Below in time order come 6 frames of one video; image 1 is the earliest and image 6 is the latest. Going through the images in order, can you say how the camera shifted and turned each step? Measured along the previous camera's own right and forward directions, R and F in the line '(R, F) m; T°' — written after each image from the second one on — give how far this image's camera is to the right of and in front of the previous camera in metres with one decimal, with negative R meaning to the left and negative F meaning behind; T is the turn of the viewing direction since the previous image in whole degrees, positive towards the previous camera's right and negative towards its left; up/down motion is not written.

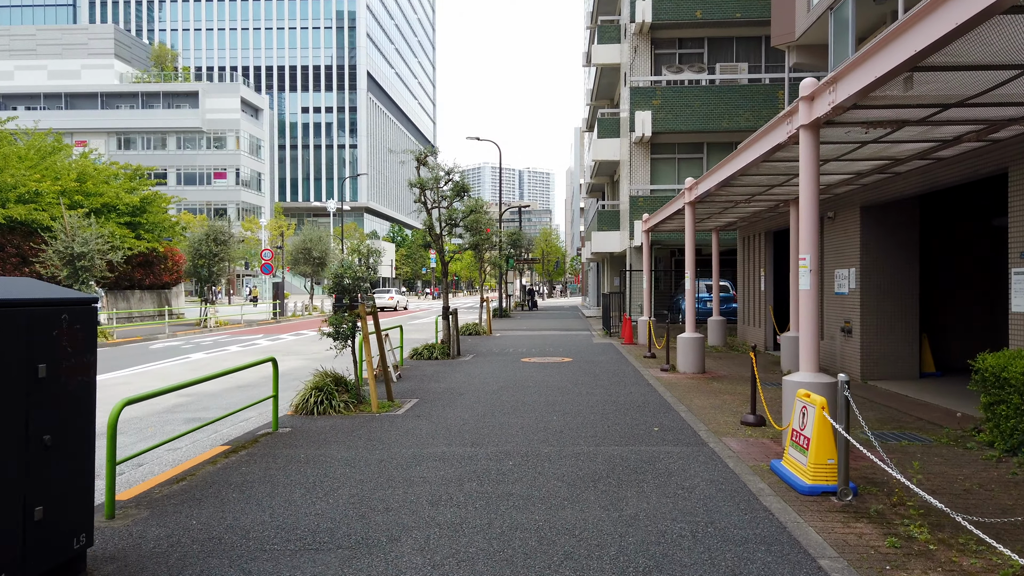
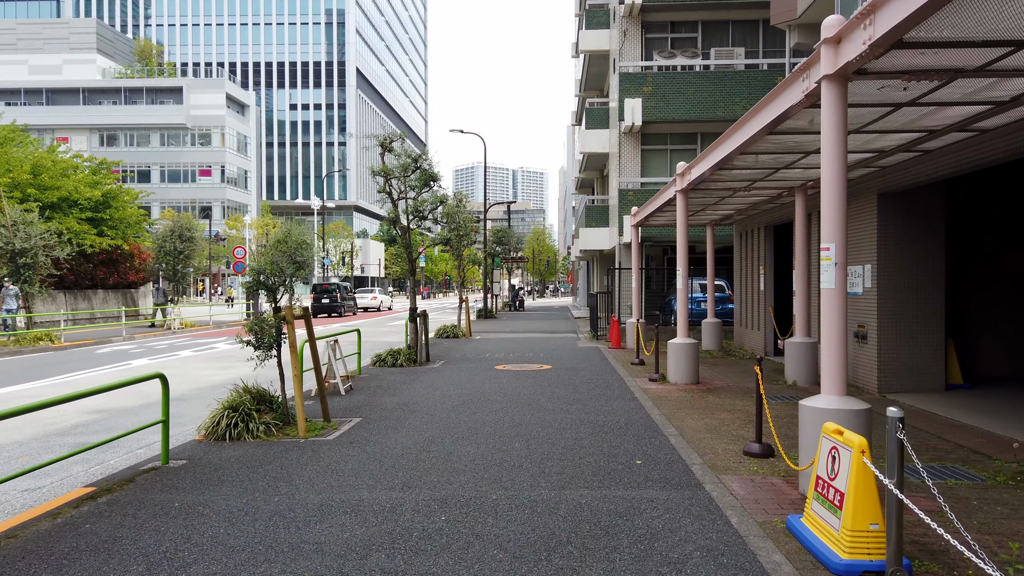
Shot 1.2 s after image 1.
(+0.4, +1.6) m; 0°
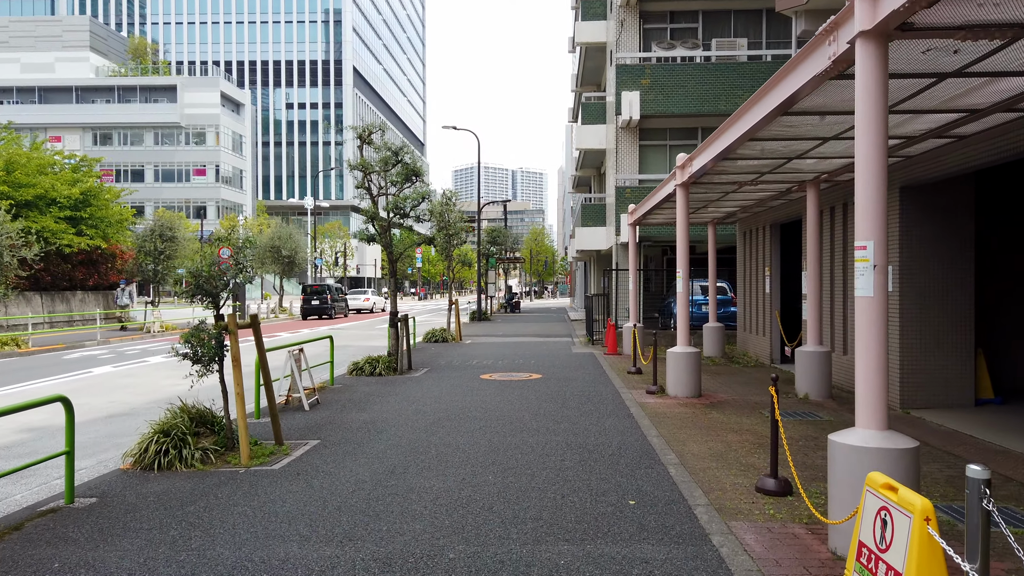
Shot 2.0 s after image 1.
(+0.2, +1.0) m; 0°
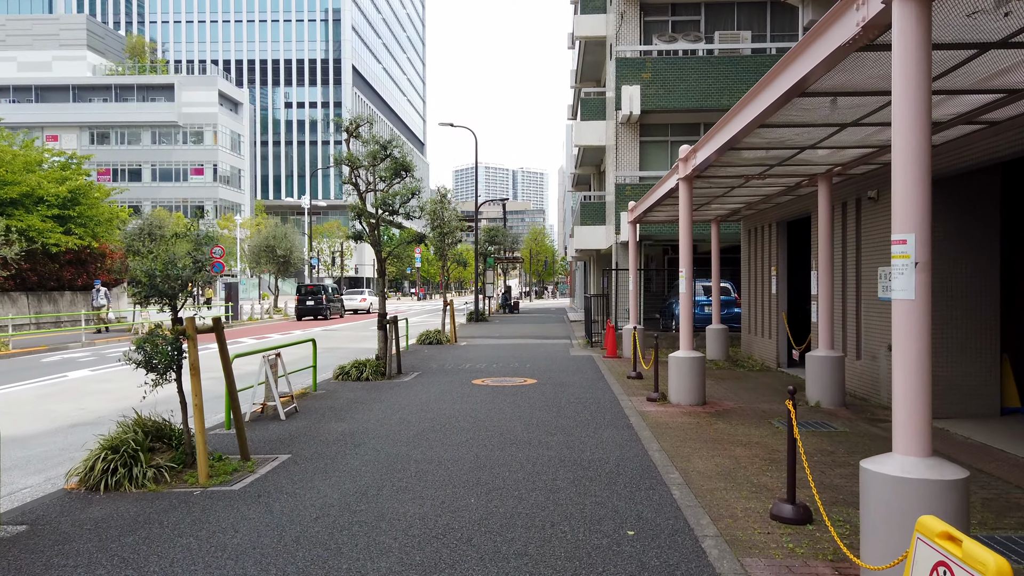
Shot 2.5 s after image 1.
(+0.1, +0.6) m; 0°
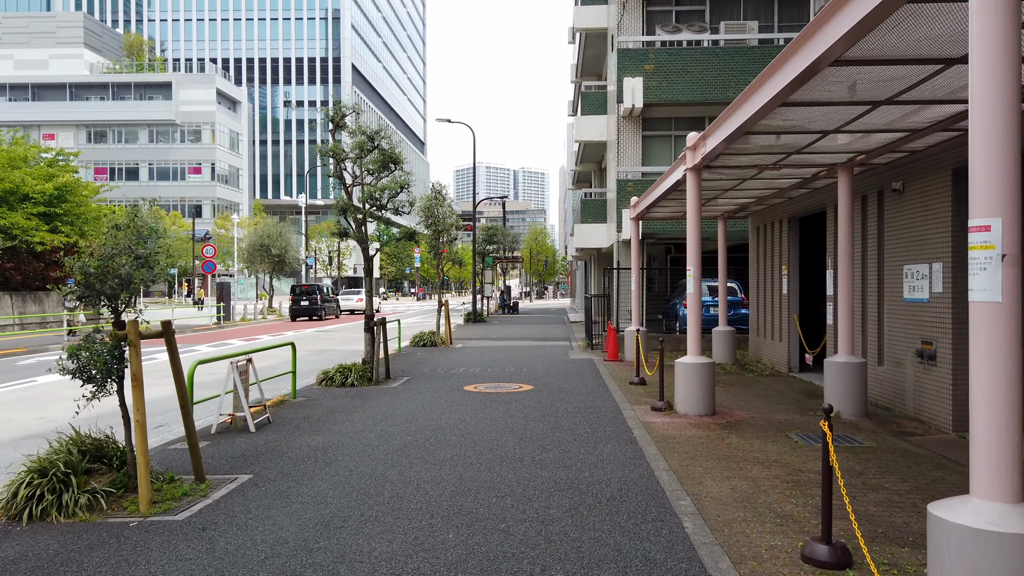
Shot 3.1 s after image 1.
(+0.1, +0.8) m; 0°
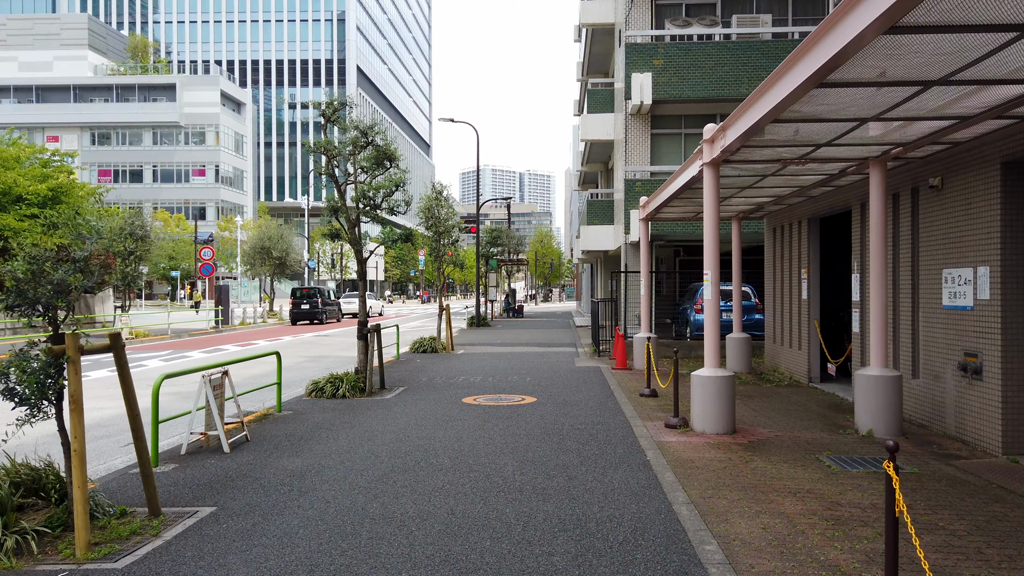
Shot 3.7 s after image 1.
(+0.1, +0.8) m; 0°
